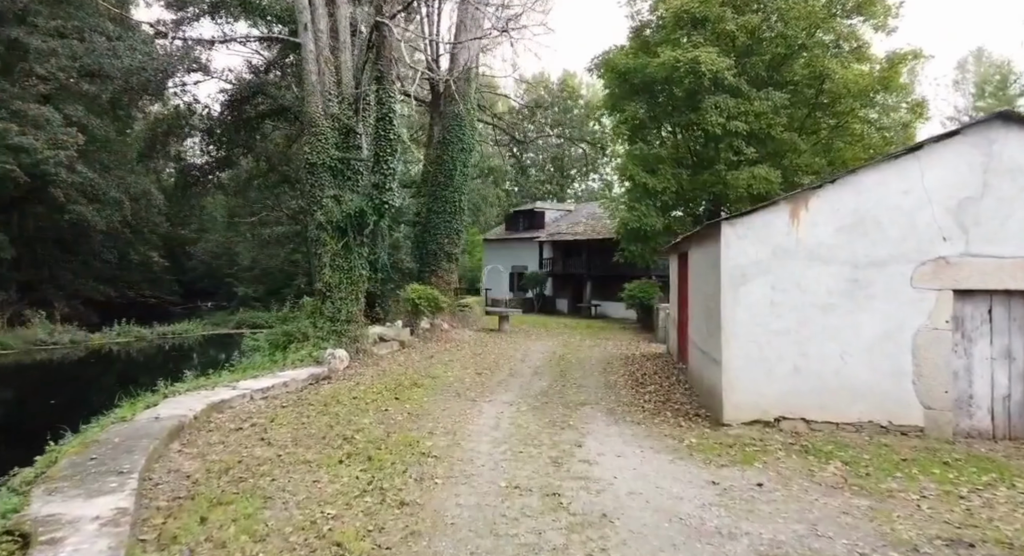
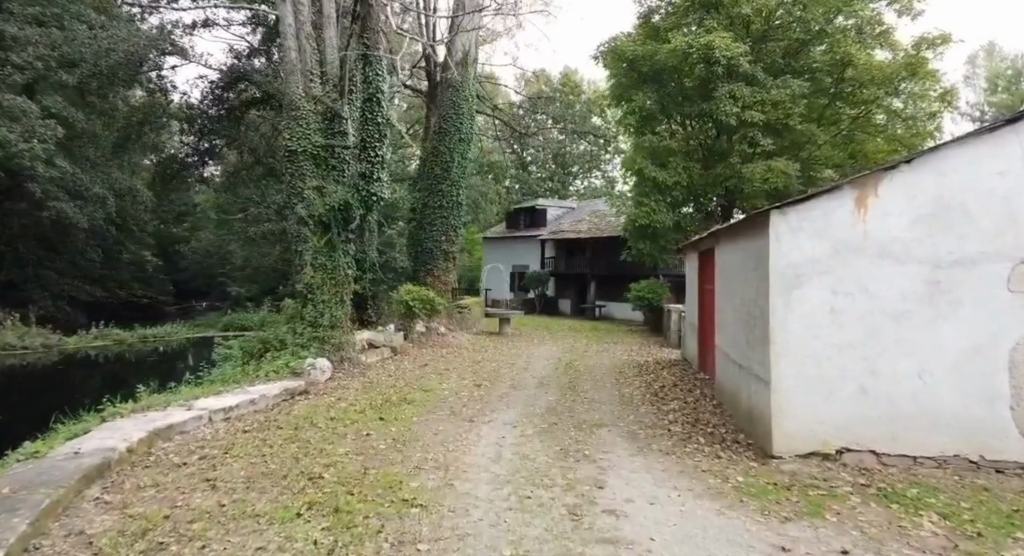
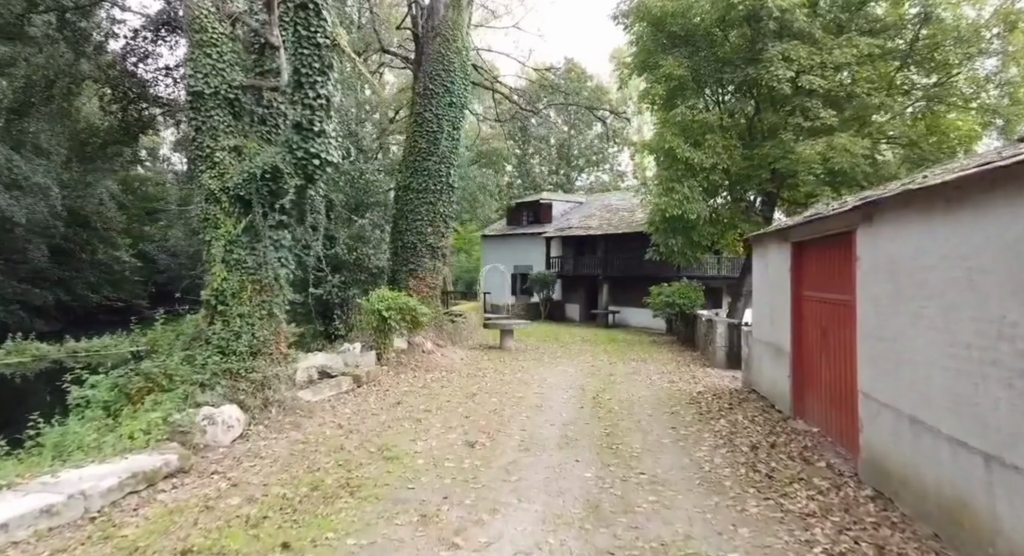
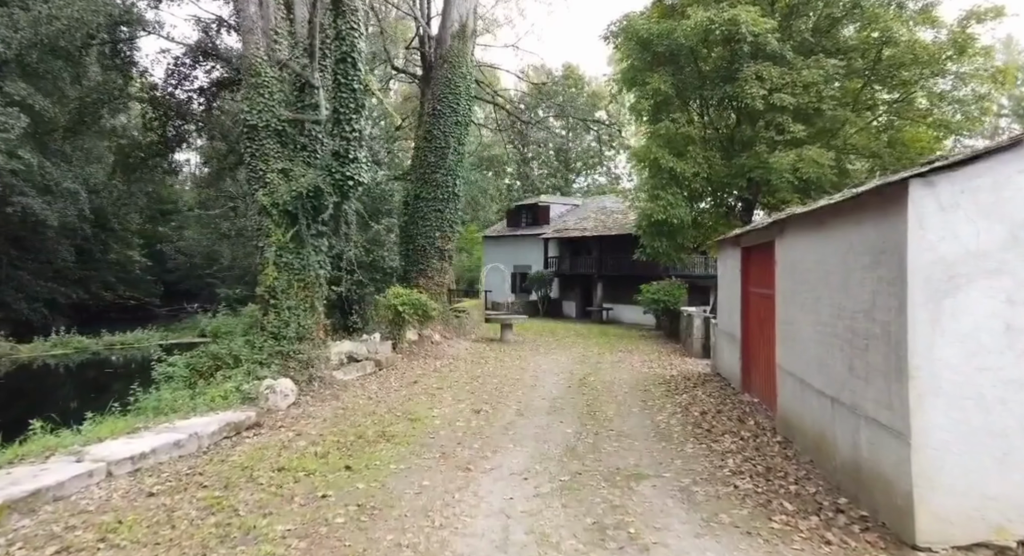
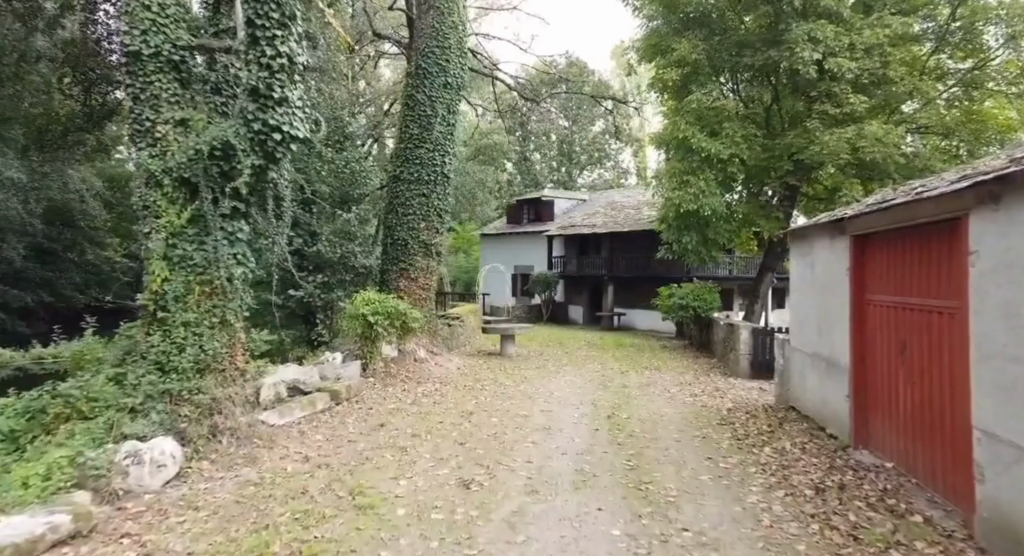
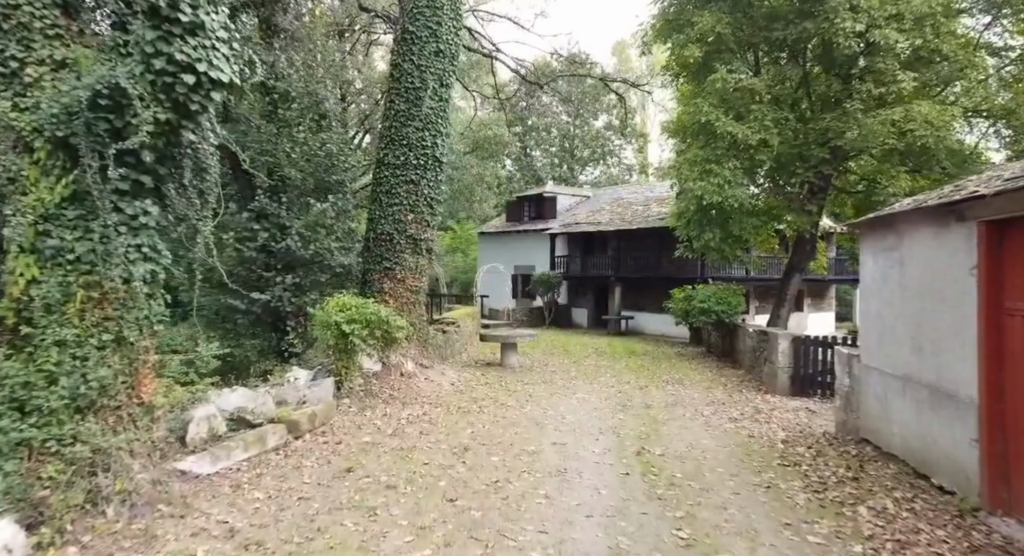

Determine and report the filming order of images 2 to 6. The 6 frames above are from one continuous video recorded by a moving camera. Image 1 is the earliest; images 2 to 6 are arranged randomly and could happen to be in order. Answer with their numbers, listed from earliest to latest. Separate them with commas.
2, 4, 3, 5, 6
